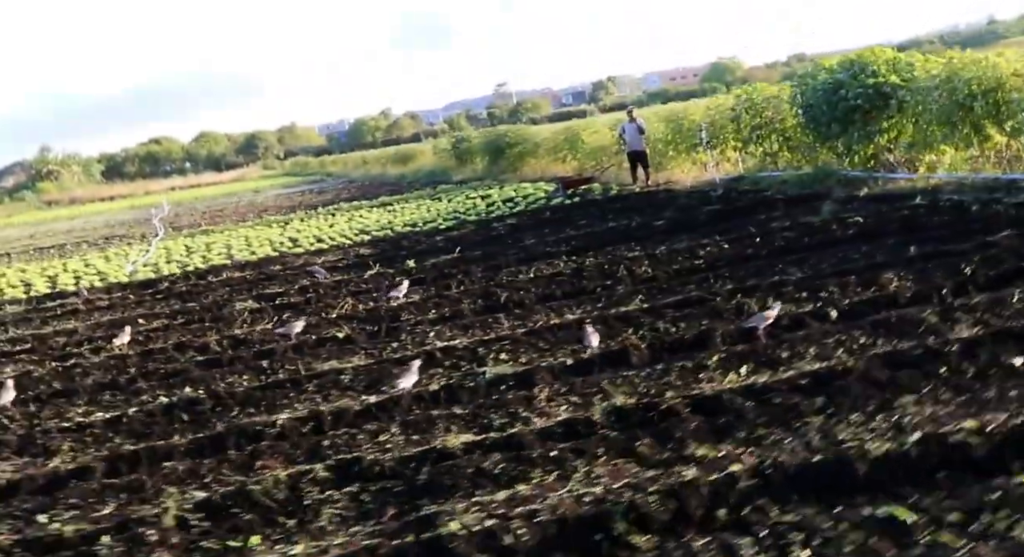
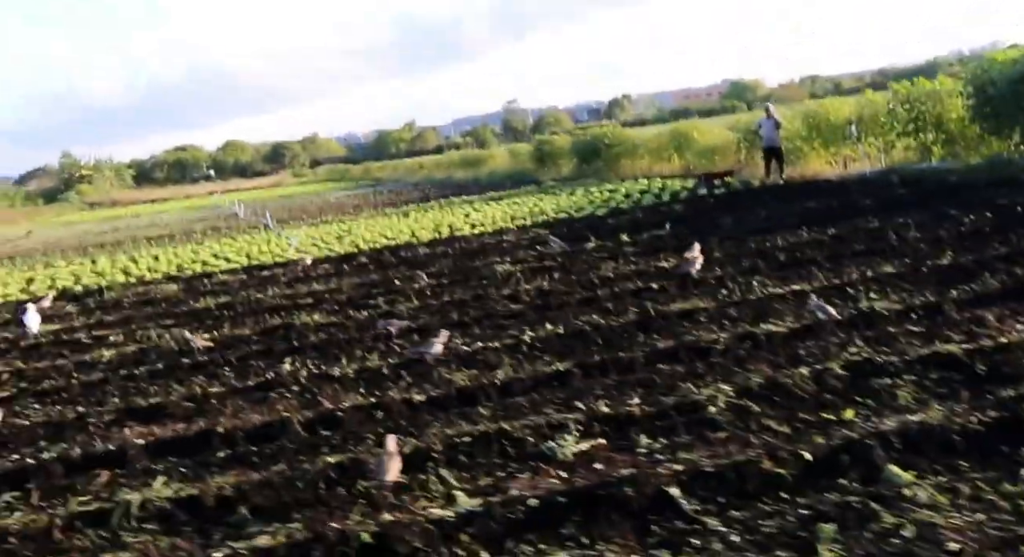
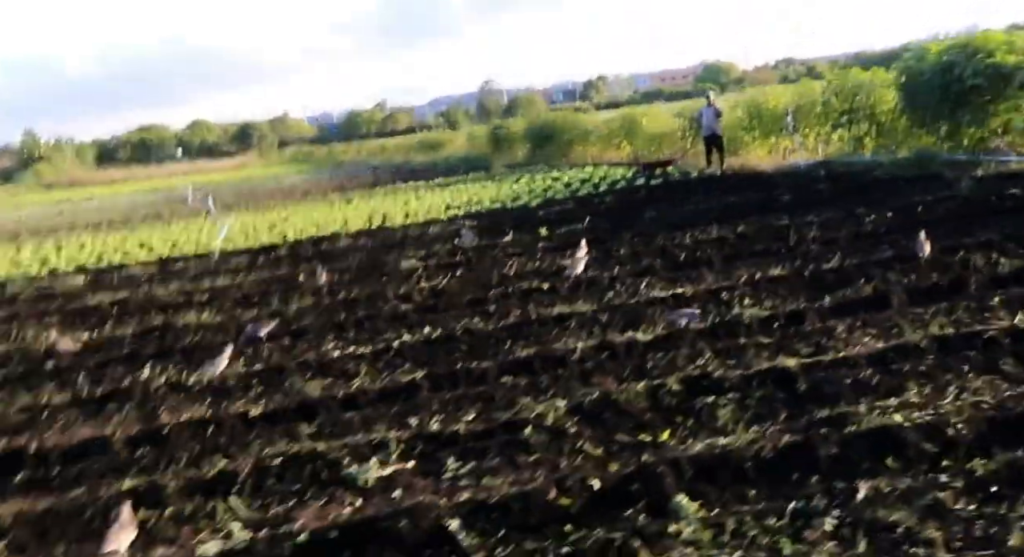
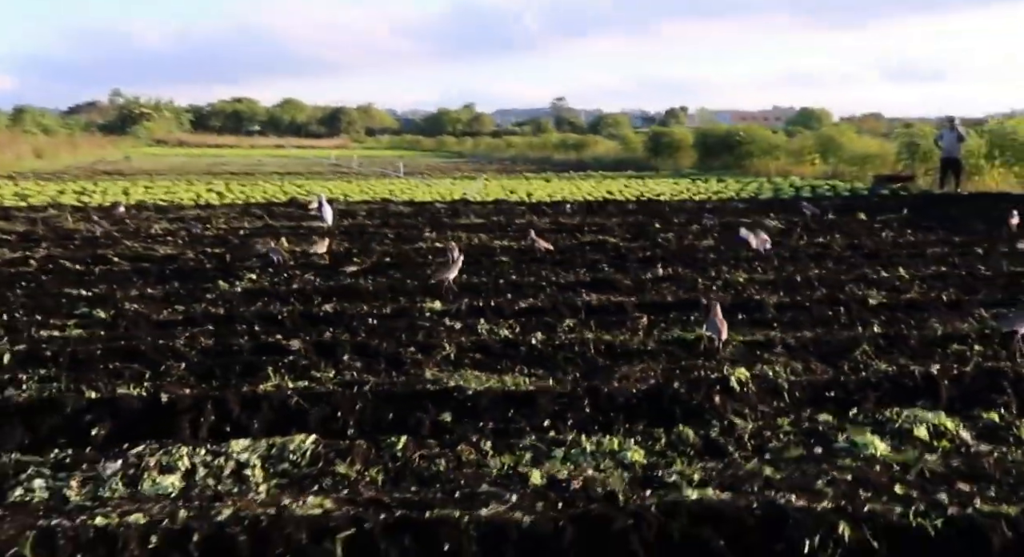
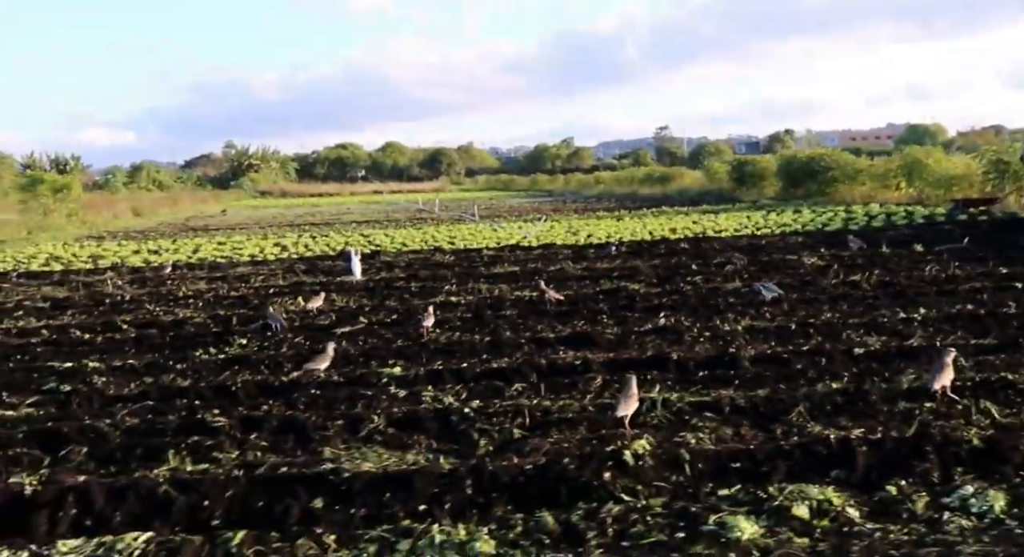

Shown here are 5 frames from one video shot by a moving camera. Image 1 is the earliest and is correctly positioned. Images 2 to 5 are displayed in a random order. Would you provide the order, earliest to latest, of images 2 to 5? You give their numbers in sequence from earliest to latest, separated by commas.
3, 2, 5, 4
